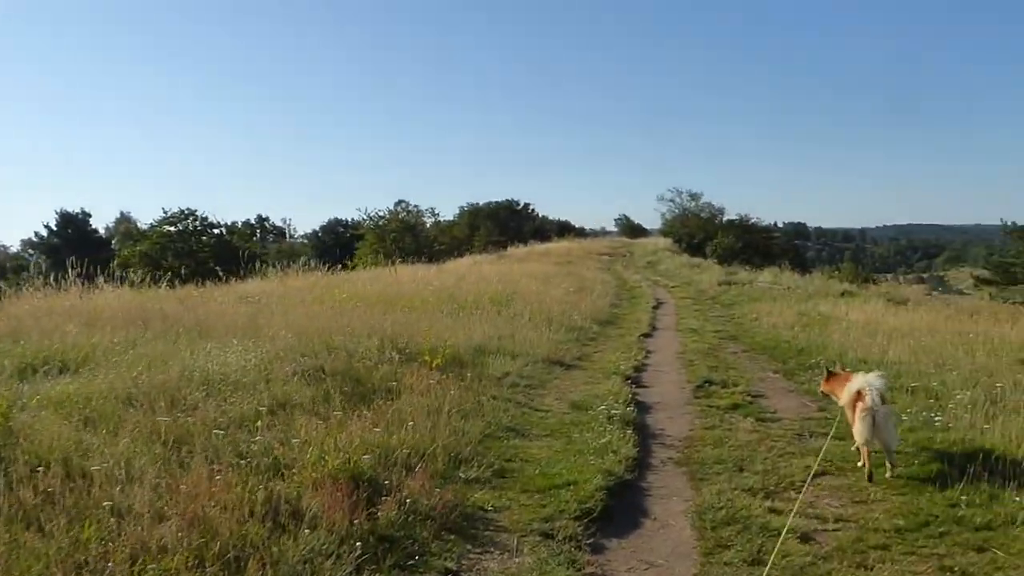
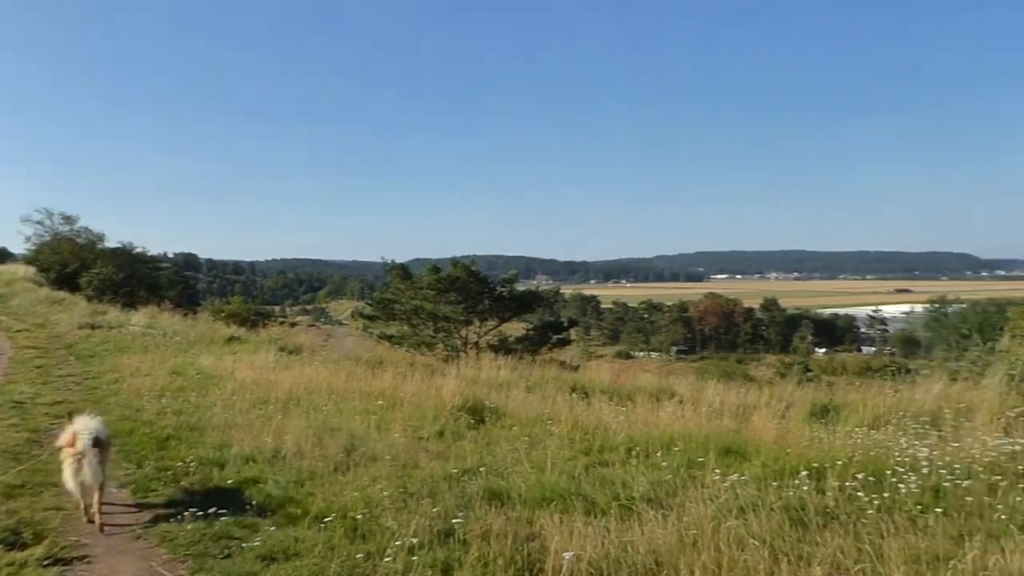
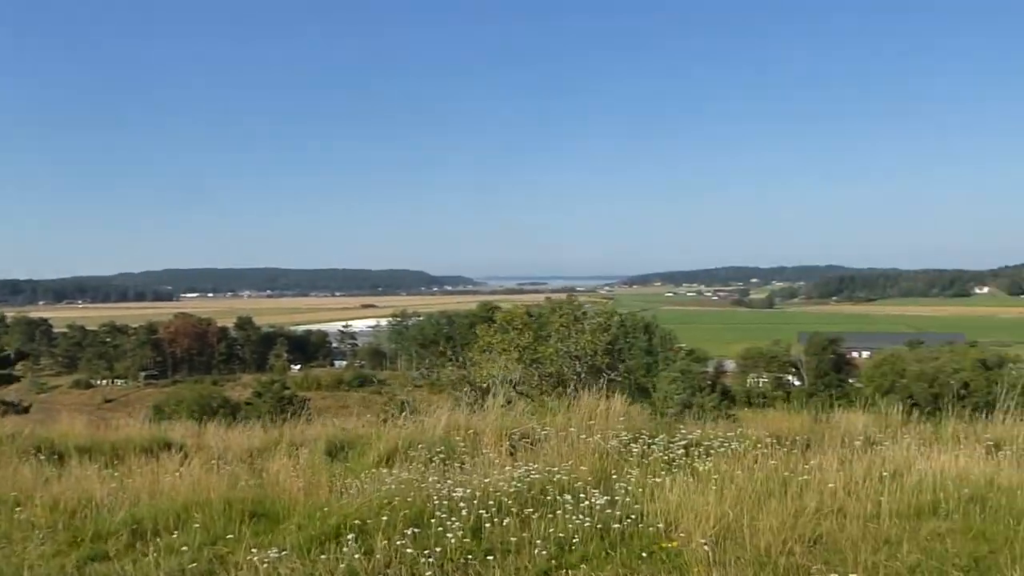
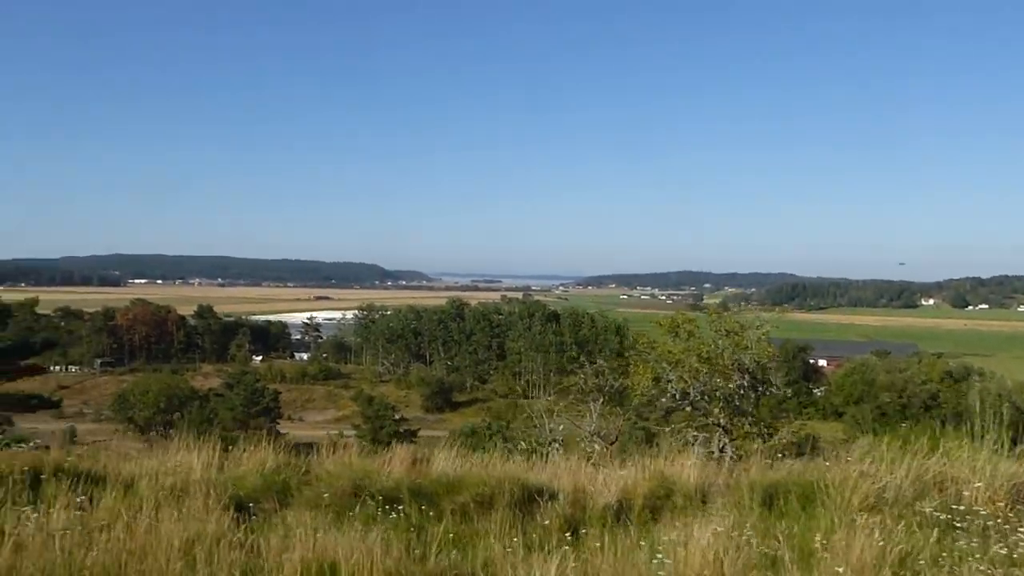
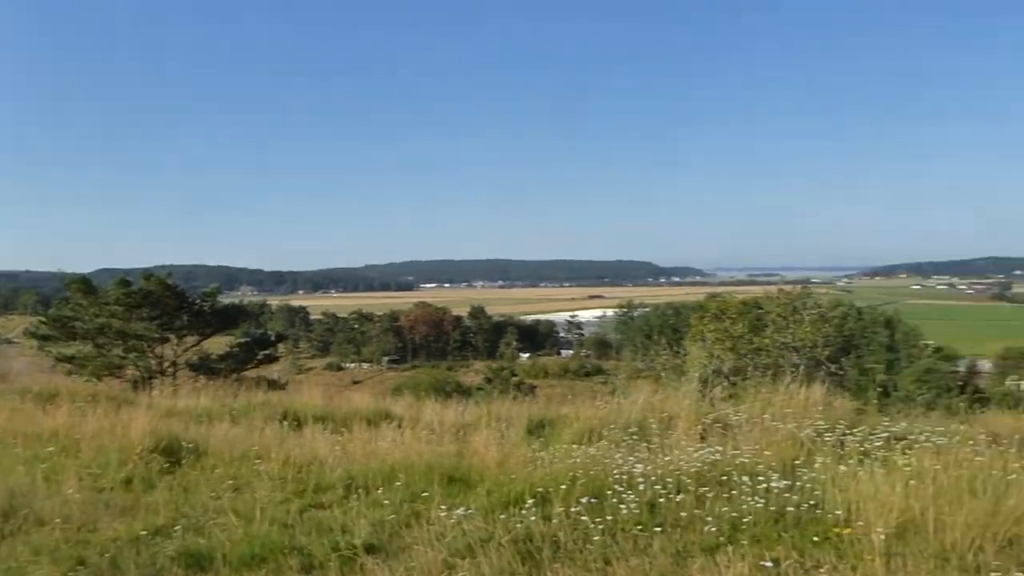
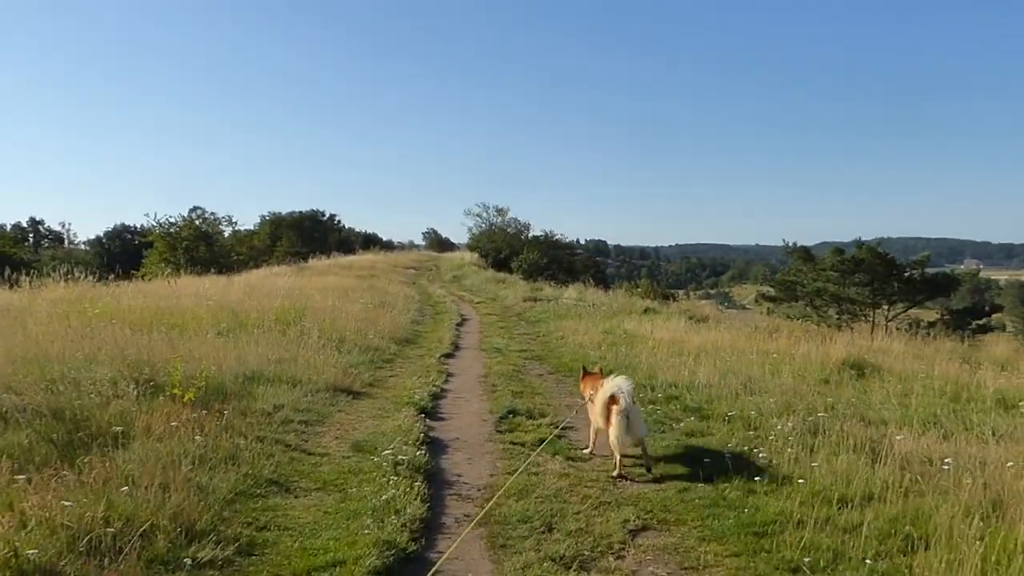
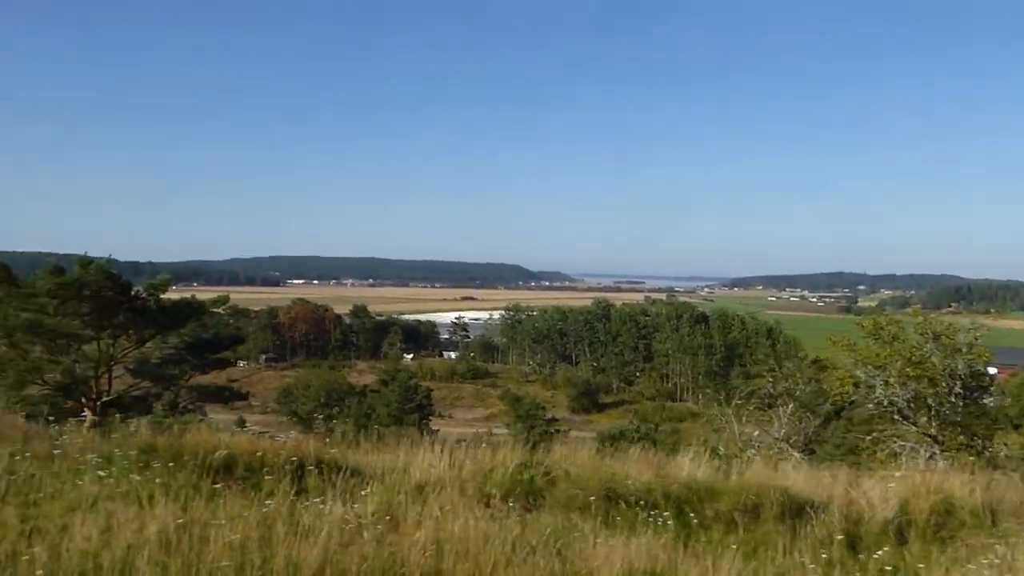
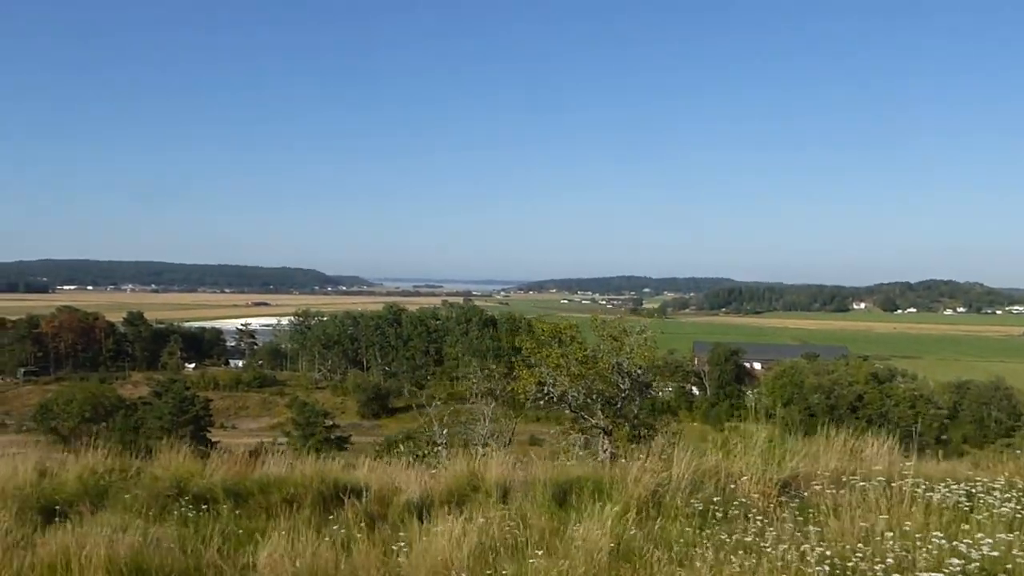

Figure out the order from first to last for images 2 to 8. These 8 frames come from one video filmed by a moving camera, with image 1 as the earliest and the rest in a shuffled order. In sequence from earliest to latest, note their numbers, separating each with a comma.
6, 2, 5, 3, 8, 4, 7
